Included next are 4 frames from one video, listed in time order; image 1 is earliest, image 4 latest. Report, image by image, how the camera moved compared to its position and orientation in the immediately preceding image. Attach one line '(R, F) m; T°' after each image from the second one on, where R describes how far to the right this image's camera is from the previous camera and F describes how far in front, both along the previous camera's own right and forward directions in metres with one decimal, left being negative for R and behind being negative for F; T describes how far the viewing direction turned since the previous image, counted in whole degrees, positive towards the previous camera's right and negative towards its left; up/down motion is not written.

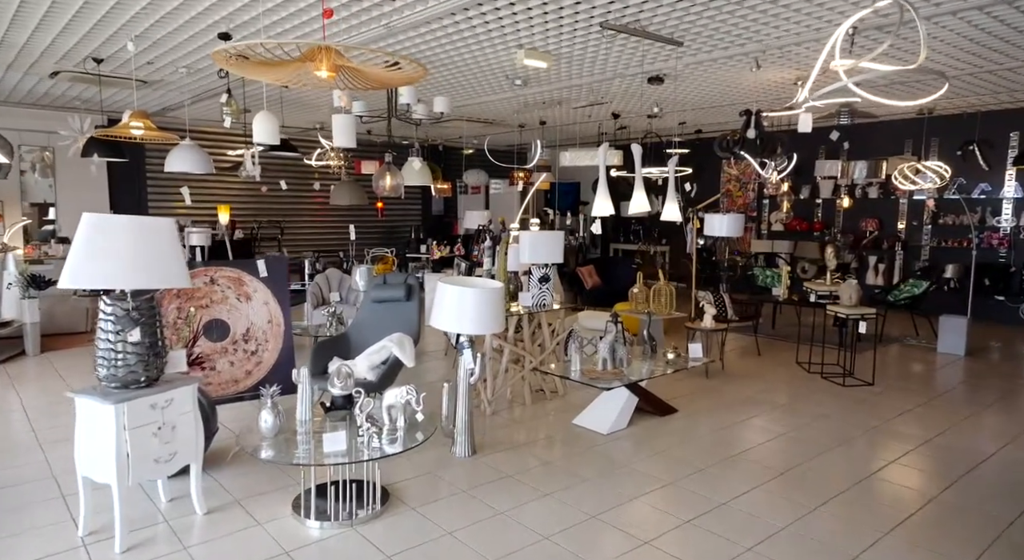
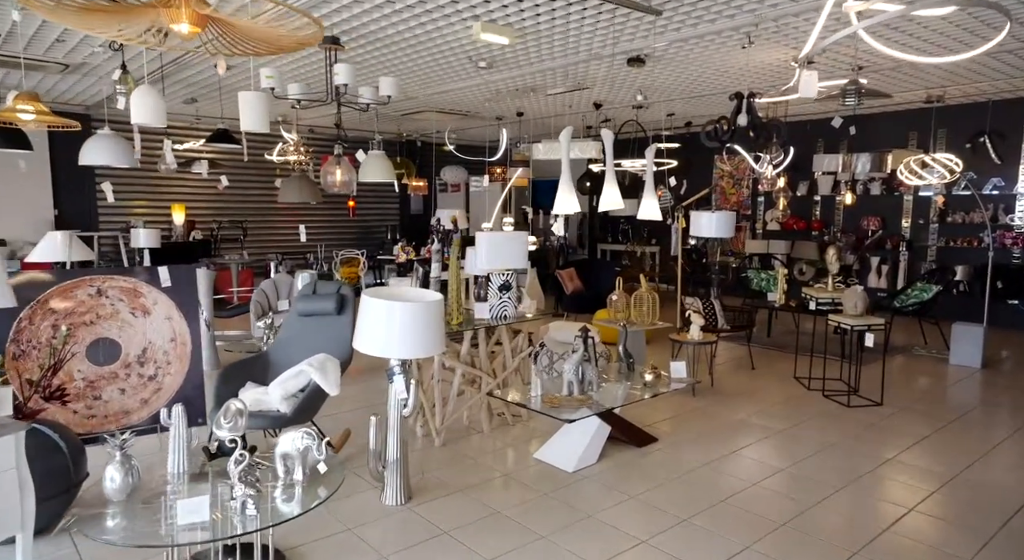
(+0.3, +0.7) m; 0°
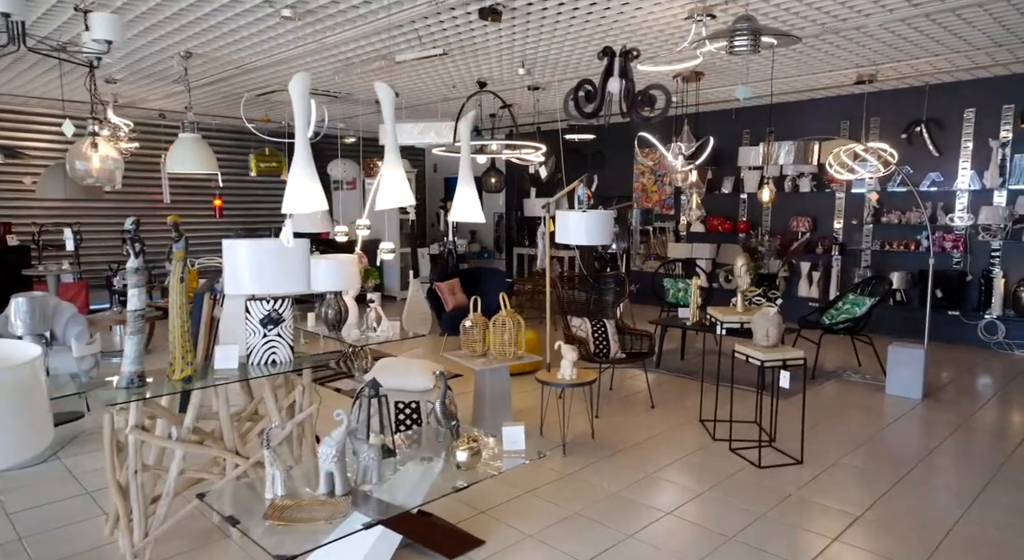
(+0.9, +1.4) m; +4°
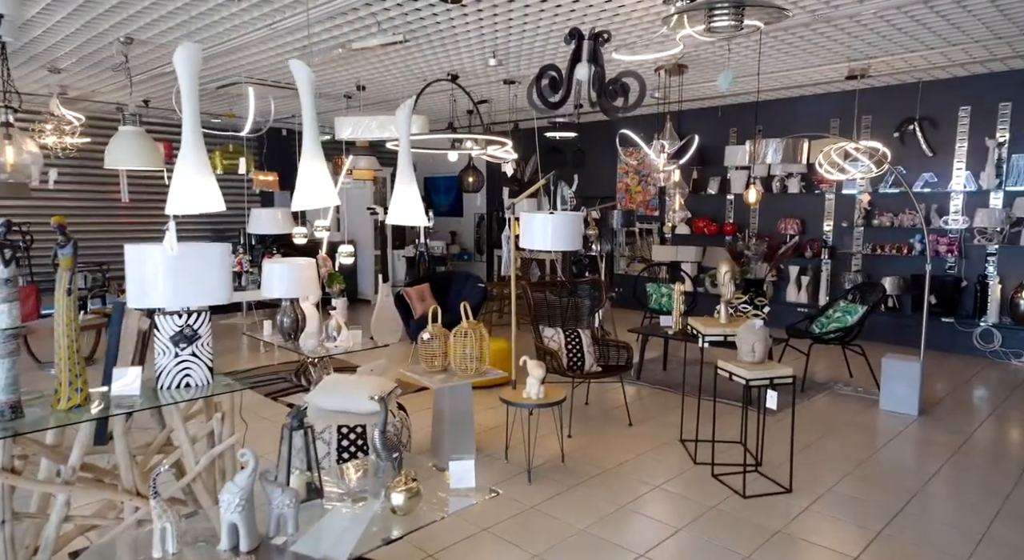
(+0.2, +0.4) m; +1°
